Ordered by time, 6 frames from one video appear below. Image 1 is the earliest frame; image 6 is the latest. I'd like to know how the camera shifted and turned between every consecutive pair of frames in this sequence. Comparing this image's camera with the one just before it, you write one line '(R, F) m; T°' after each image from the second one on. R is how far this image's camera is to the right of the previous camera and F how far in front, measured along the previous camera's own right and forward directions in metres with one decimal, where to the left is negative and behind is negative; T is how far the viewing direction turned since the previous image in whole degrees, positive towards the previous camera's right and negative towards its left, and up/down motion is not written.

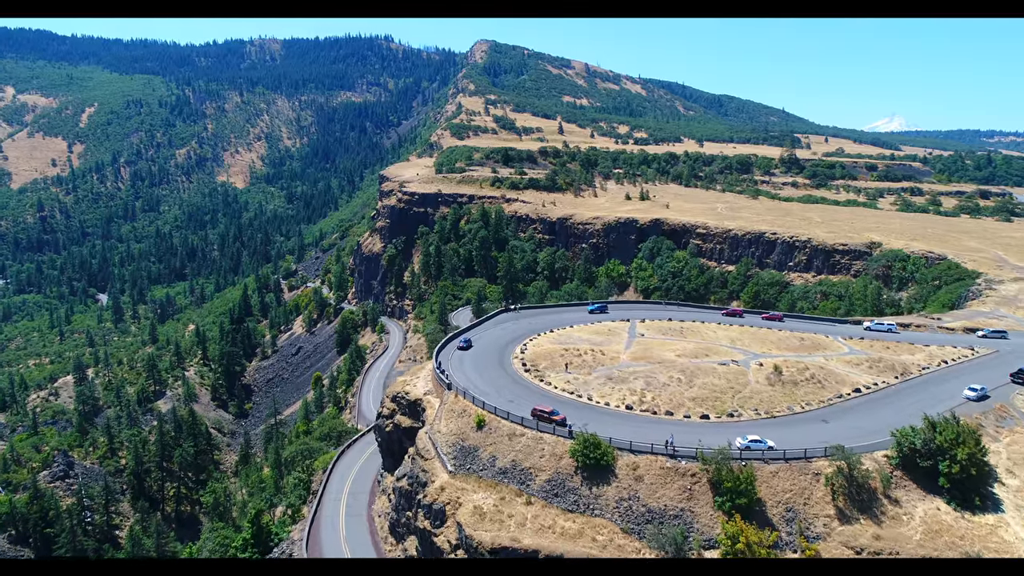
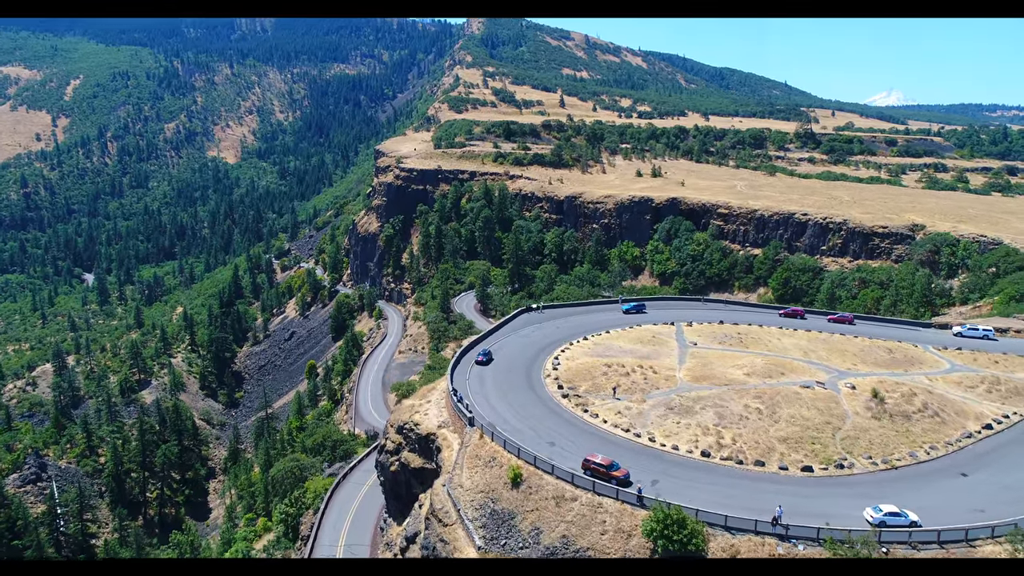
(-1.6, +8.0) m; 0°
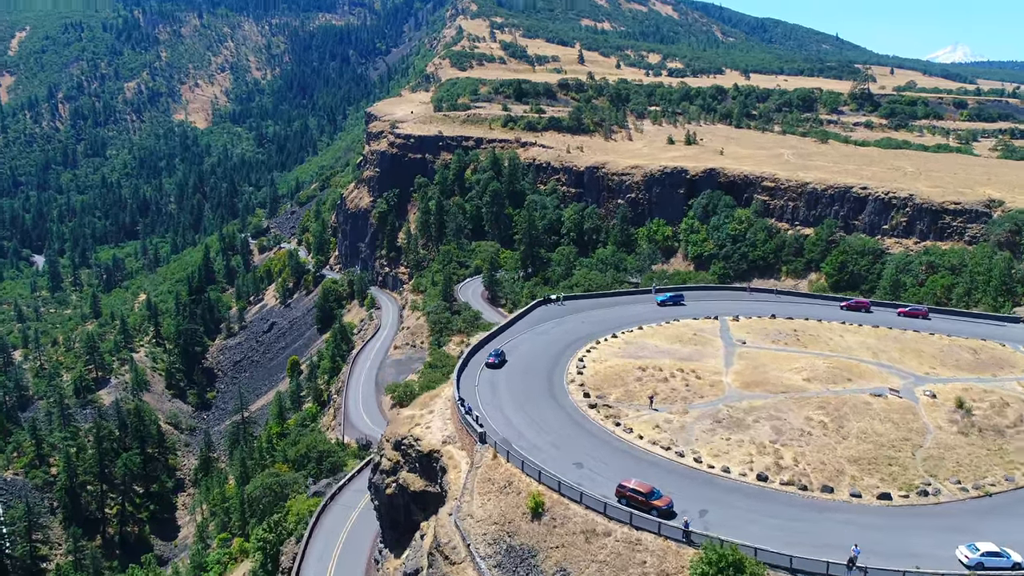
(+1.8, +7.4) m; -3°
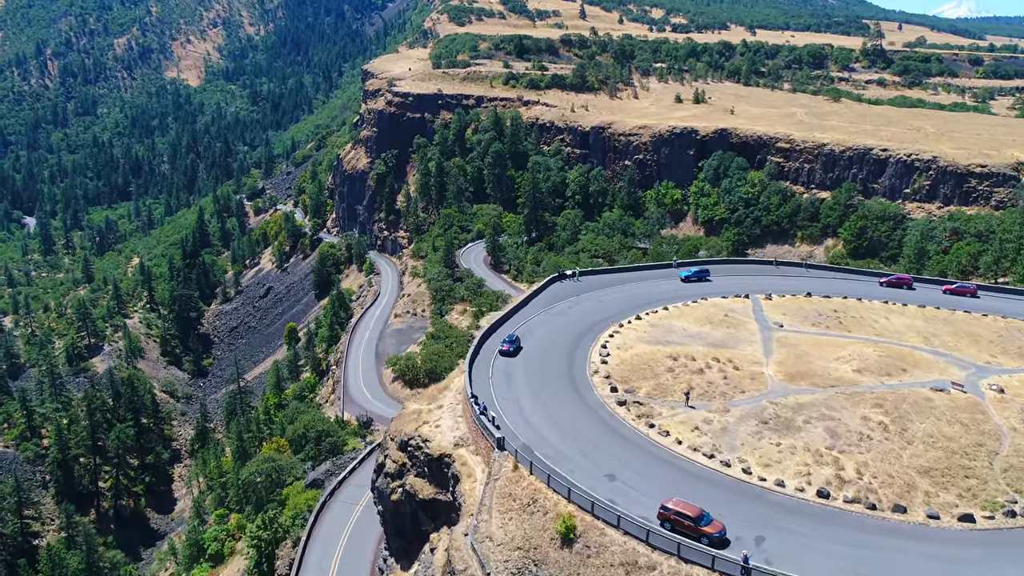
(-0.7, +3.4) m; 0°
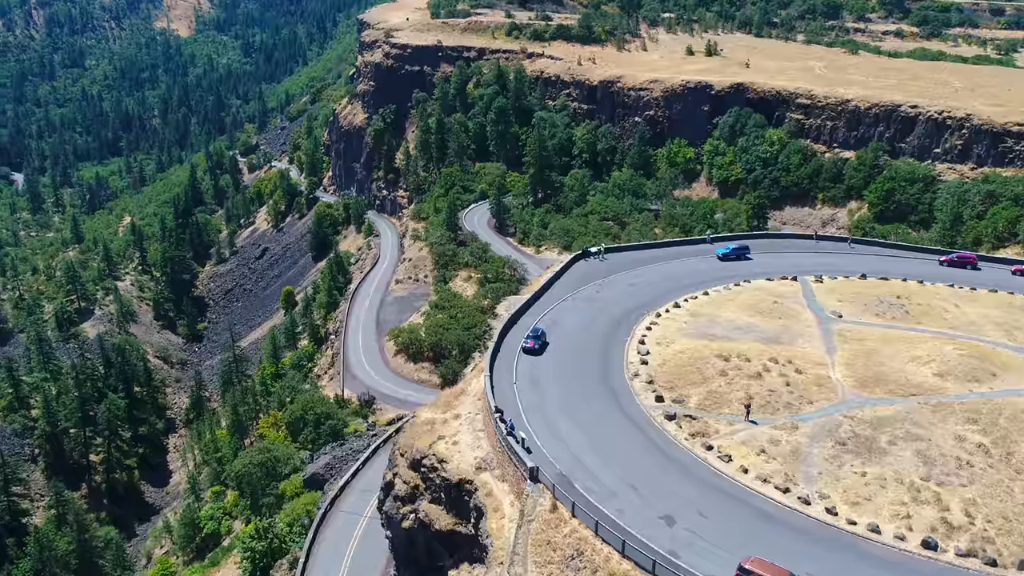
(-0.9, +4.1) m; 0°
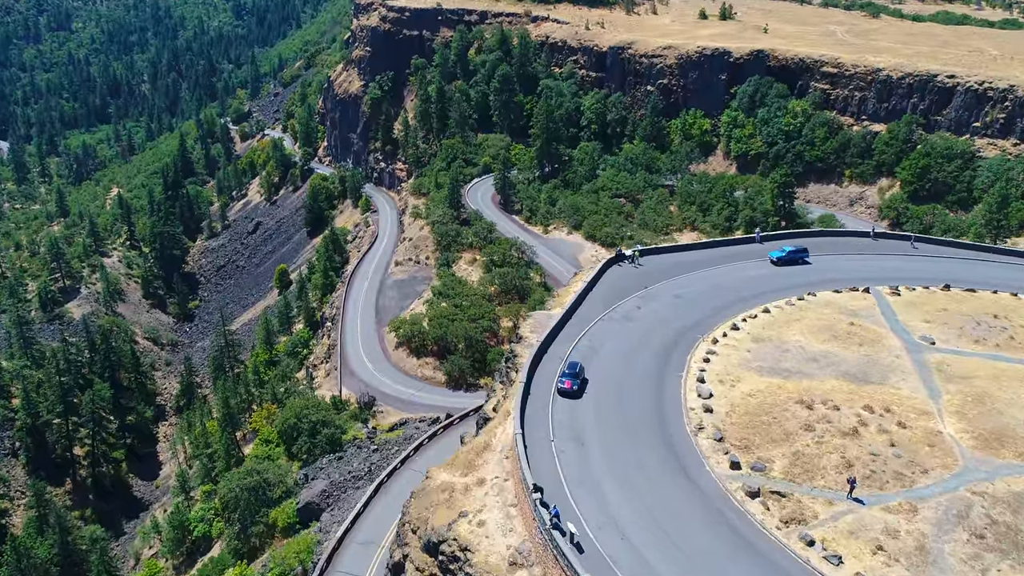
(-1.0, +5.0) m; 0°
